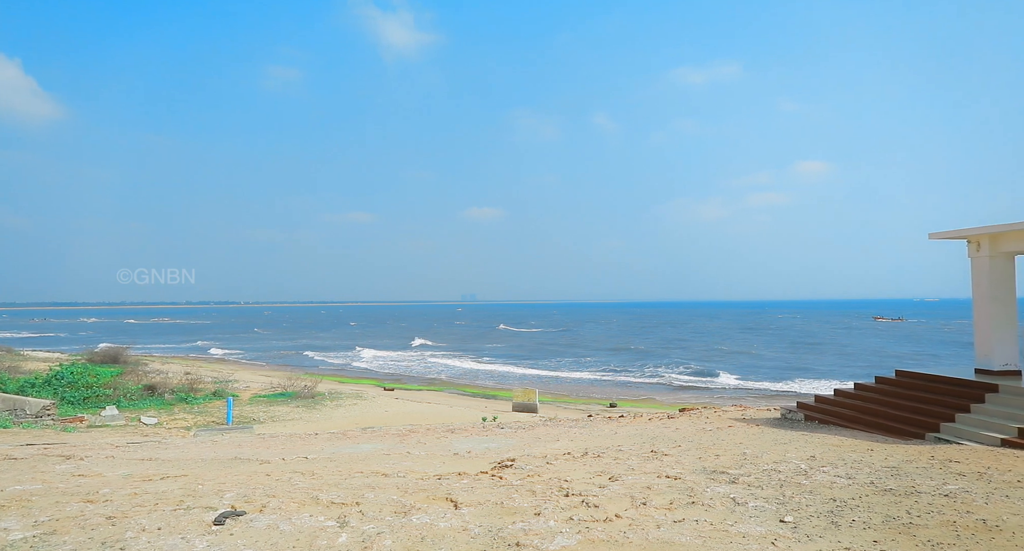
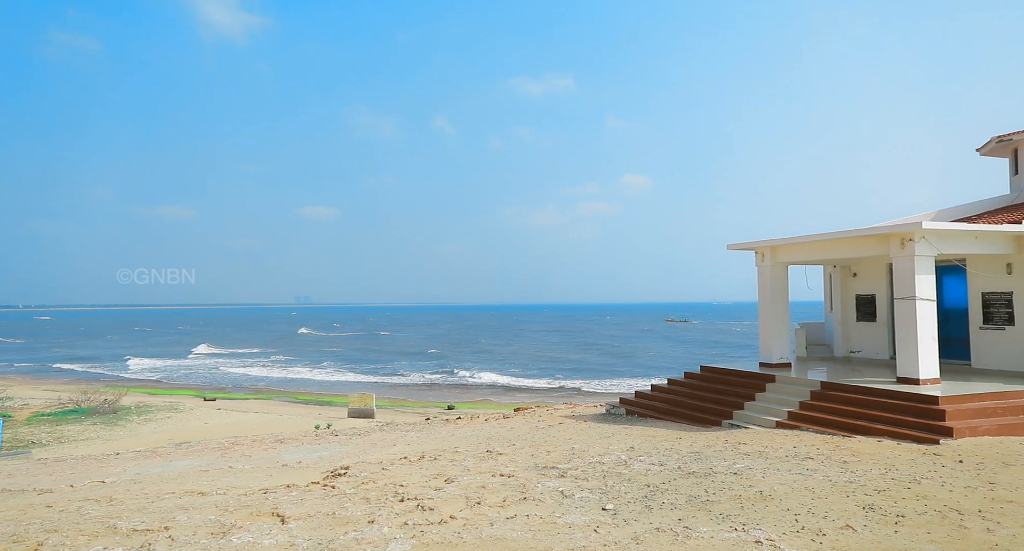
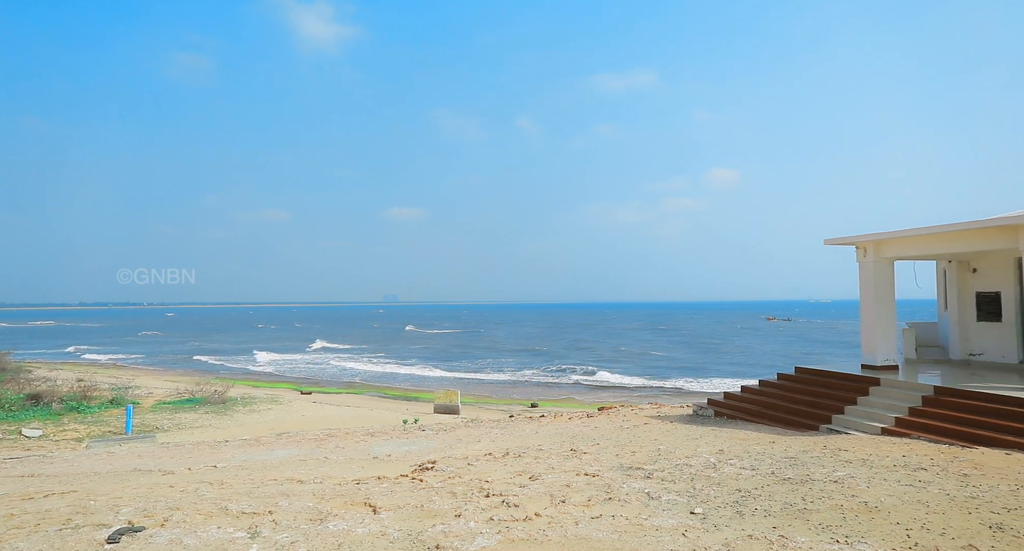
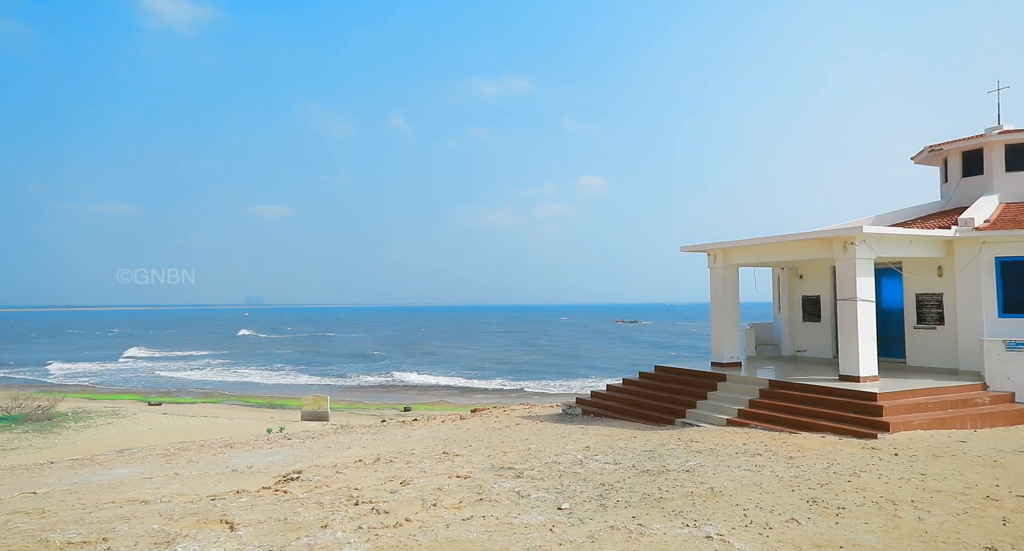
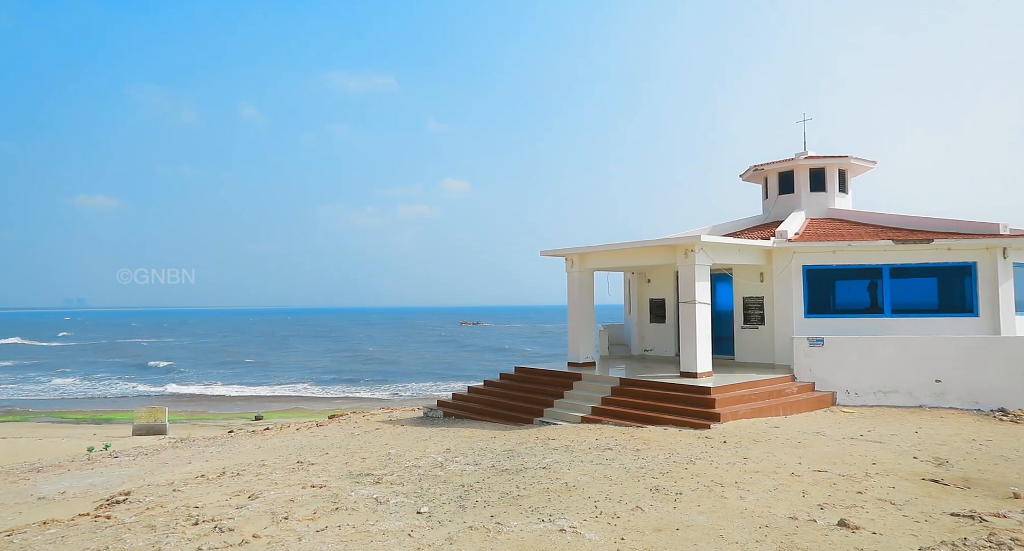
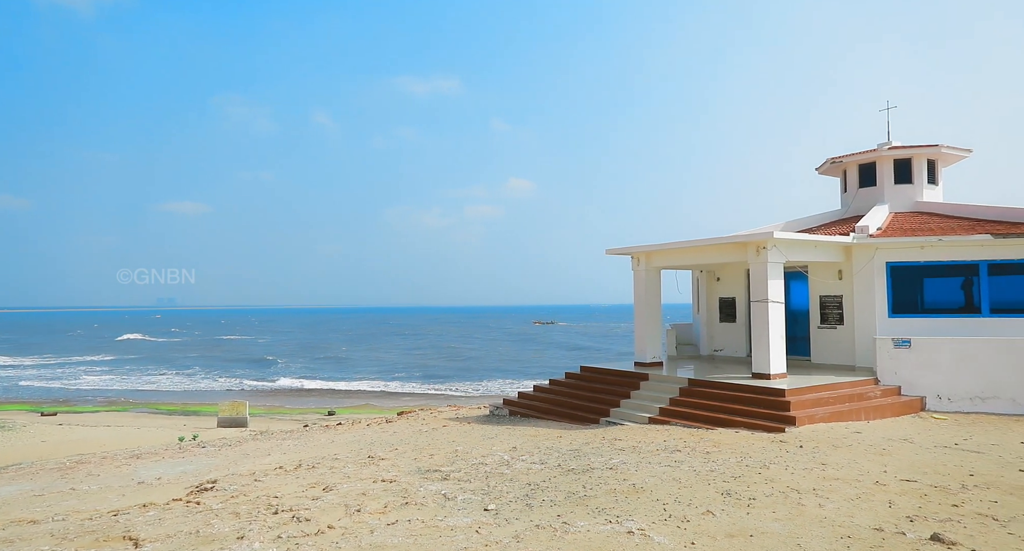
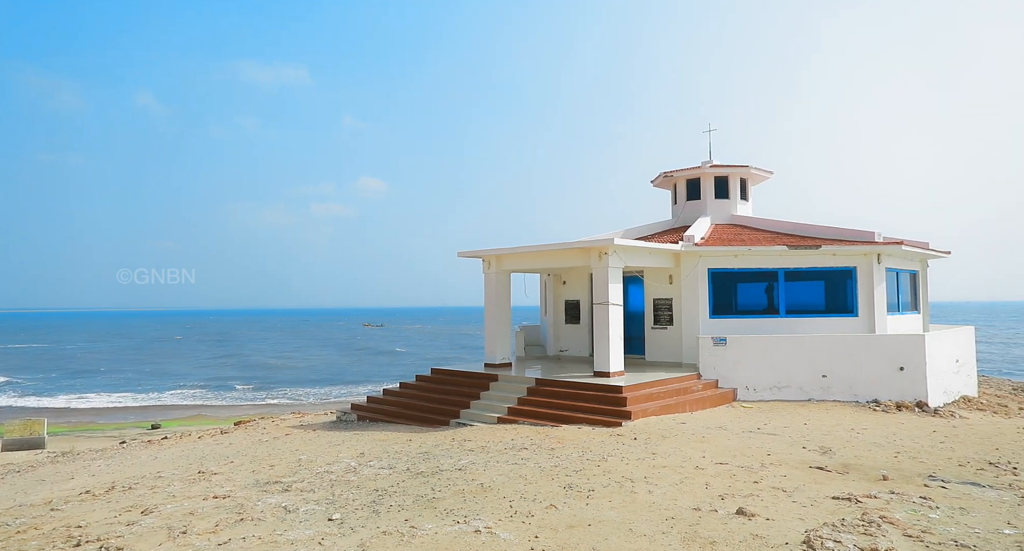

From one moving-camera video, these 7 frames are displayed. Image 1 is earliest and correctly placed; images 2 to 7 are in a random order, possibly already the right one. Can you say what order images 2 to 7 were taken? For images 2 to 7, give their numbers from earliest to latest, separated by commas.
3, 2, 4, 6, 5, 7
